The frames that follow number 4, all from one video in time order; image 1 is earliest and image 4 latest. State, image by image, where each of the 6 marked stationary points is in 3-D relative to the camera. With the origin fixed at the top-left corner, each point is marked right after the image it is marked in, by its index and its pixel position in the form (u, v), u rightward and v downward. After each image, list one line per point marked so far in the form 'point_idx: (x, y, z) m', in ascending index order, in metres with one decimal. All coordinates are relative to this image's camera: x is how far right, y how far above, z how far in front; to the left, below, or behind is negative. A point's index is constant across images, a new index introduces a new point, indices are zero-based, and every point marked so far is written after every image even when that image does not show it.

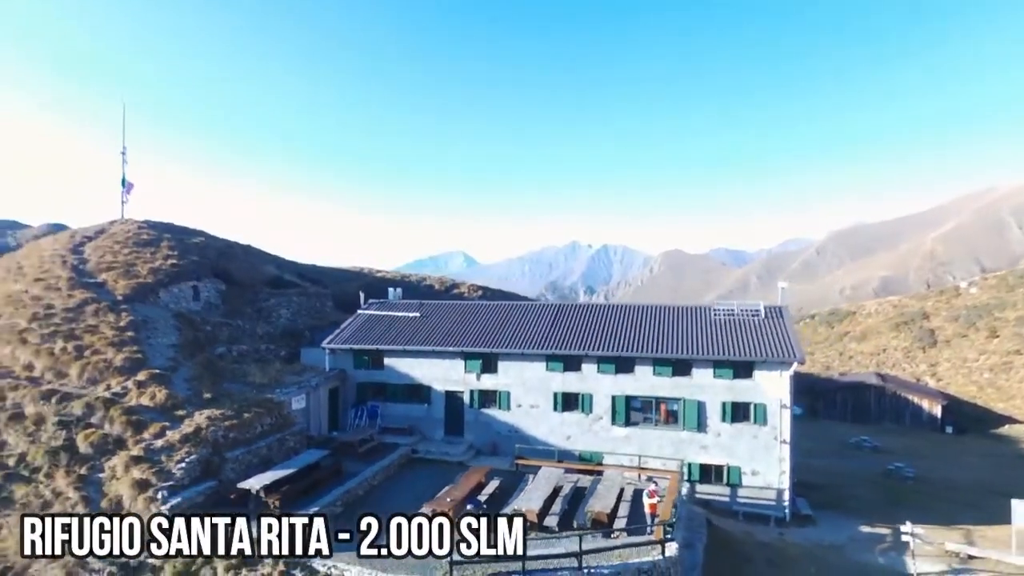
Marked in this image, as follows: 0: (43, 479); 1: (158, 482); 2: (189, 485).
0: (-15.5, -6.3, +19.4) m
1: (-11.5, -6.3, +19.2) m
2: (-10.8, -6.6, +19.6) m
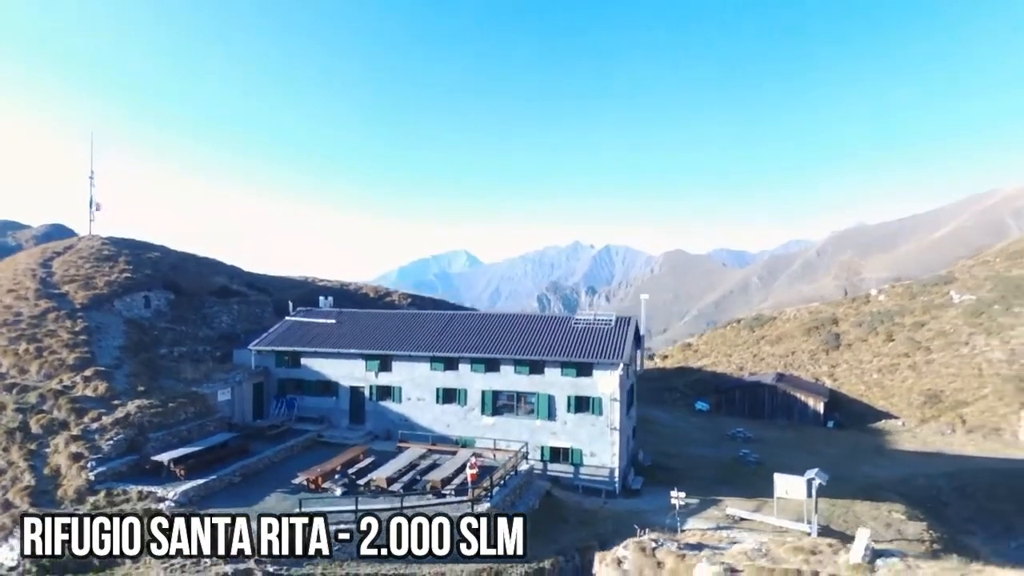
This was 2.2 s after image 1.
0: (-21.5, -6.9, +24.7) m
1: (-17.6, -6.9, +24.5) m
2: (-16.9, -7.2, +24.9) m
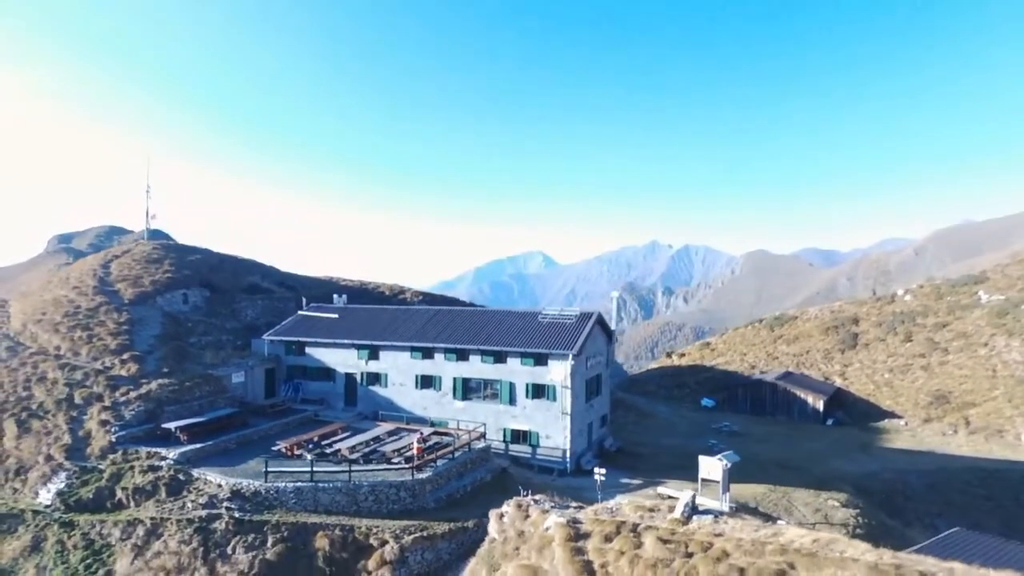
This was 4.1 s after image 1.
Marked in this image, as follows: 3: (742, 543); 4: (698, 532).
0: (-24.1, -6.7, +30.6) m
1: (-20.2, -6.8, +29.9) m
2: (-19.4, -7.0, +30.2) m
3: (+5.9, -6.6, +15.3) m
4: (+5.1, -6.7, +16.1) m
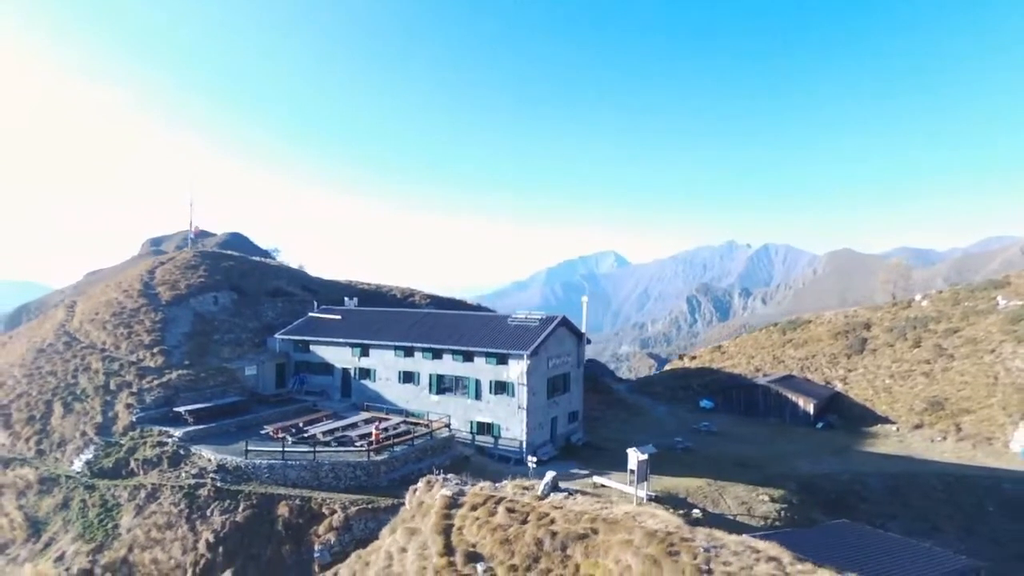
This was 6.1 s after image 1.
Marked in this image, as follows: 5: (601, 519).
0: (-26.4, -7.0, +36.7) m
1: (-22.6, -7.0, +35.5) m
2: (-21.8, -7.3, +35.8) m
3: (+1.8, -6.9, +18.1) m
4: (+1.0, -7.0, +19.1) m
5: (+2.7, -6.8, +17.4) m
